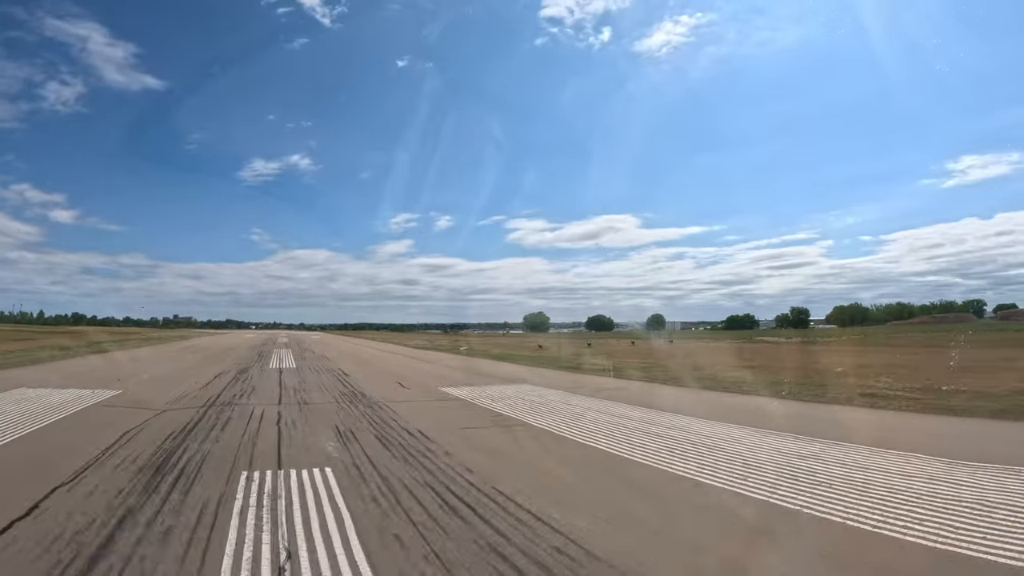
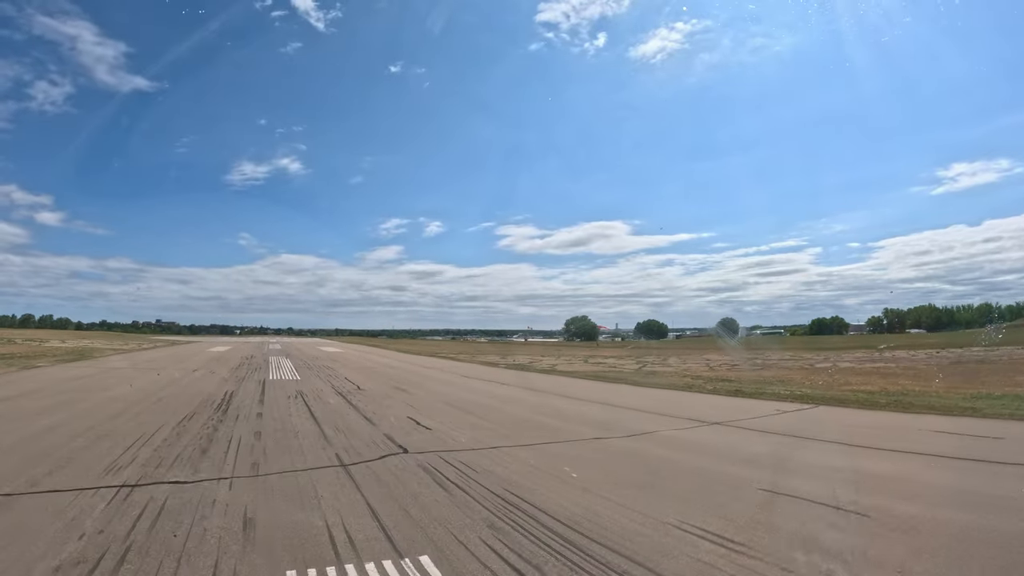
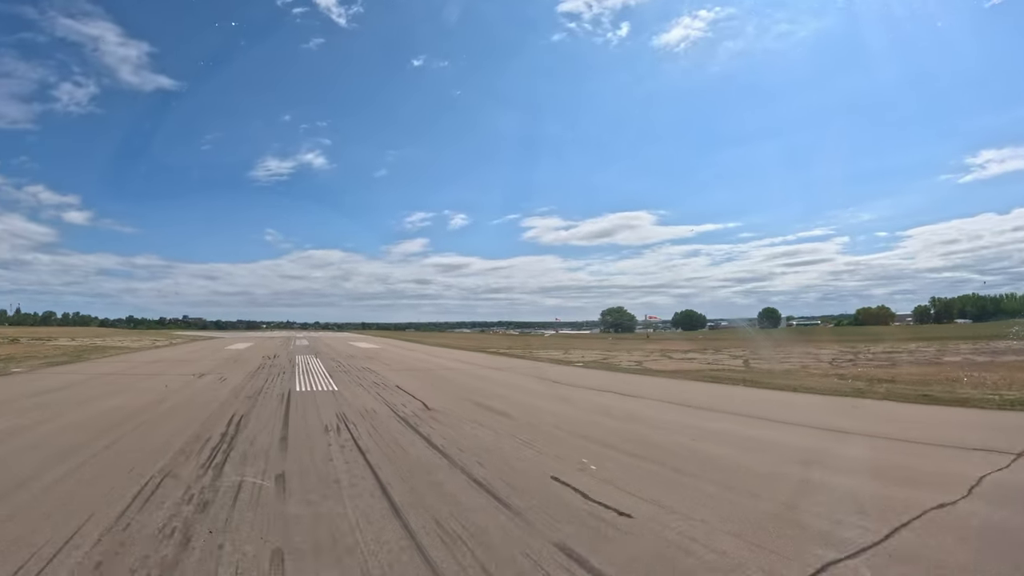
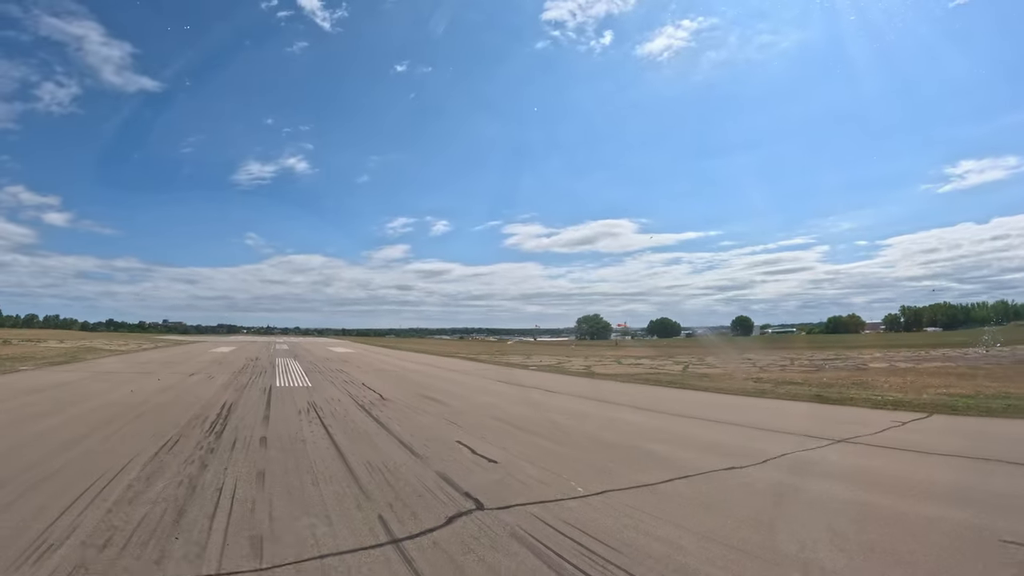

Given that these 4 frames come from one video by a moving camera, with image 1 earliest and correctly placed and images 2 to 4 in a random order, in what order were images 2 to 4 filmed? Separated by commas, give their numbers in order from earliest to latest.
2, 4, 3
